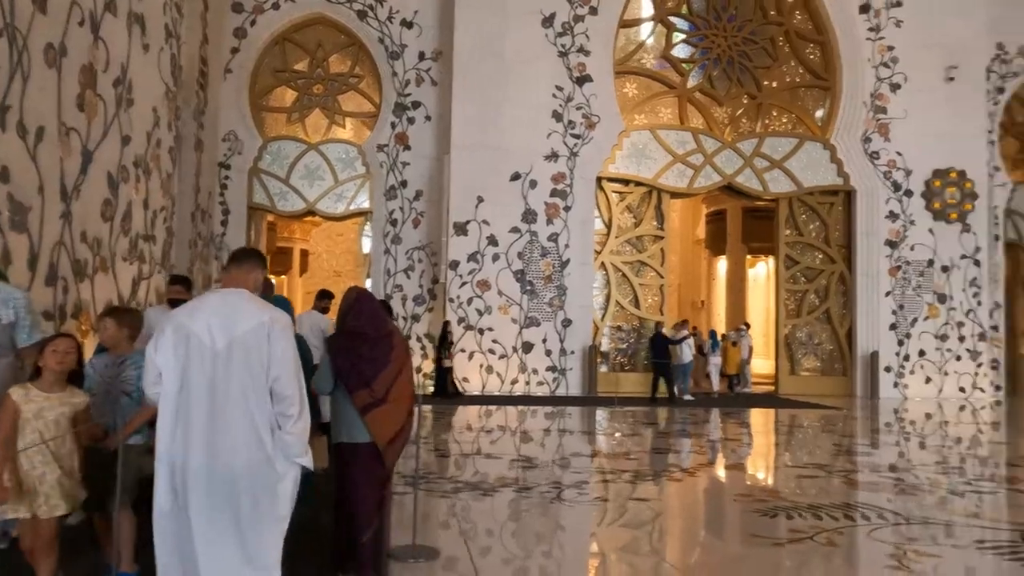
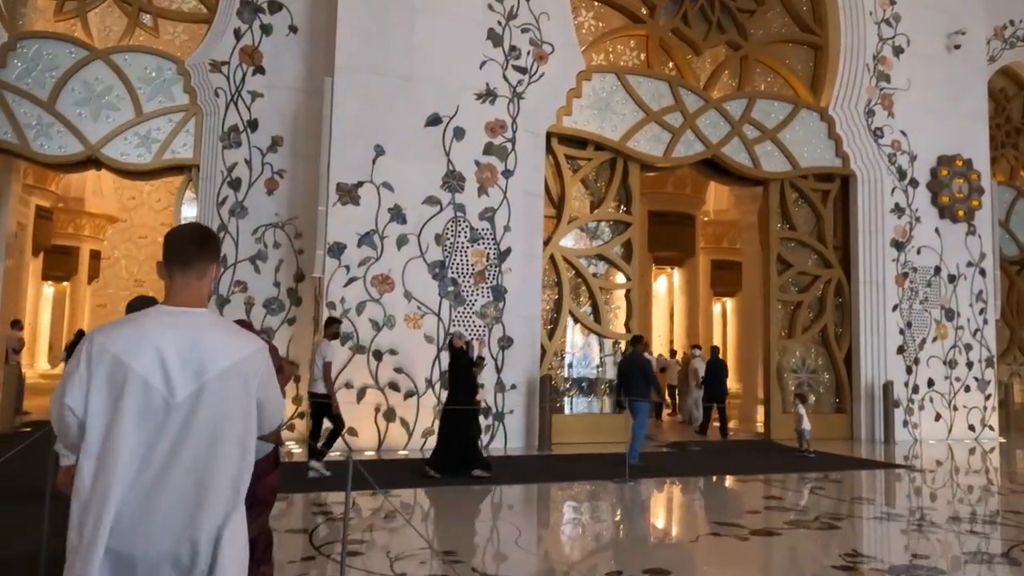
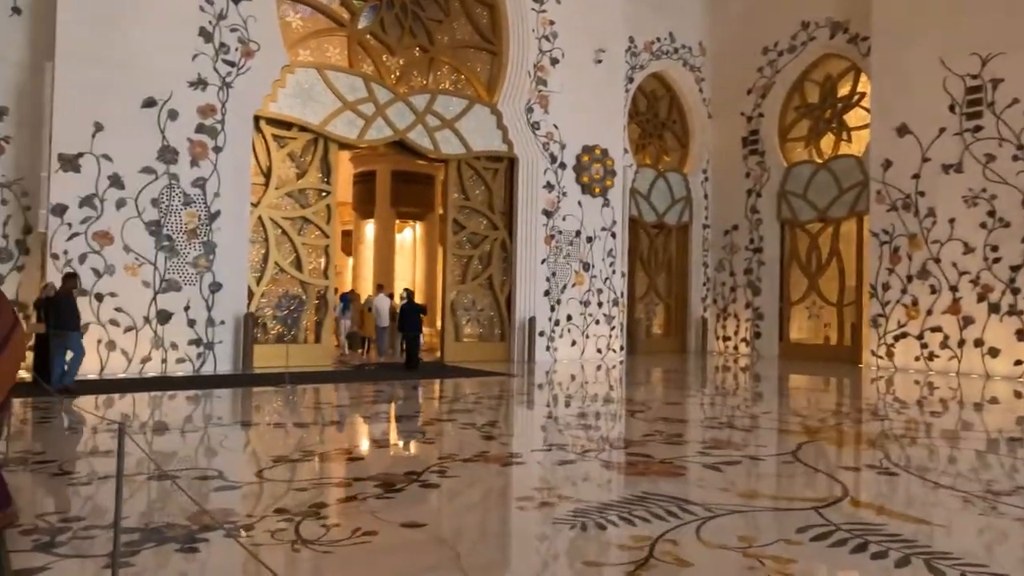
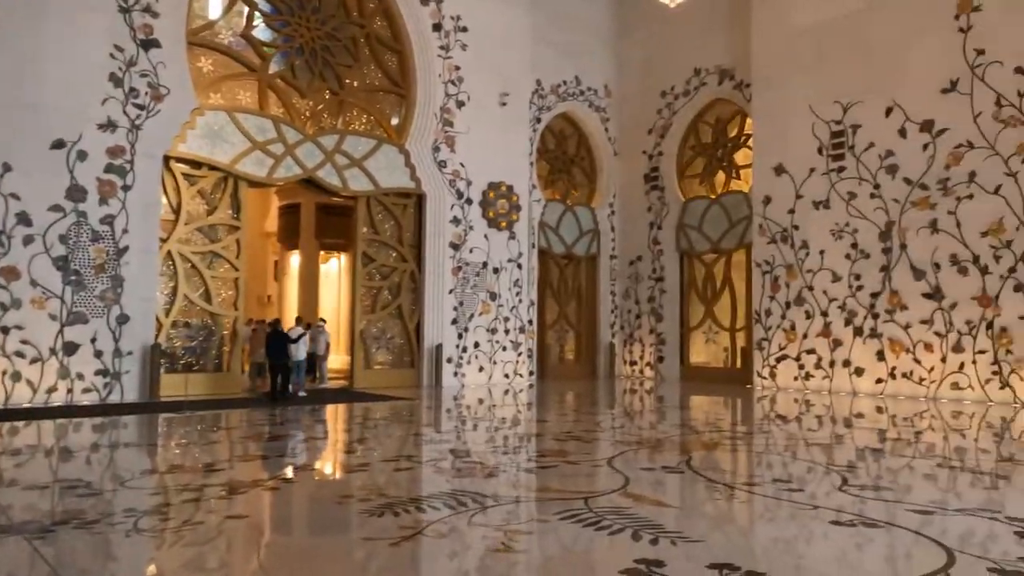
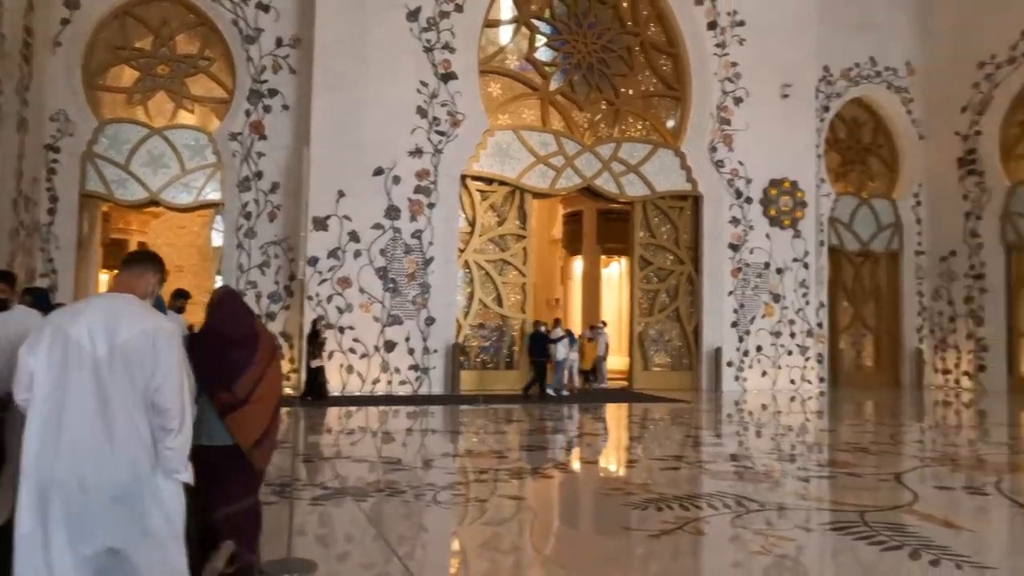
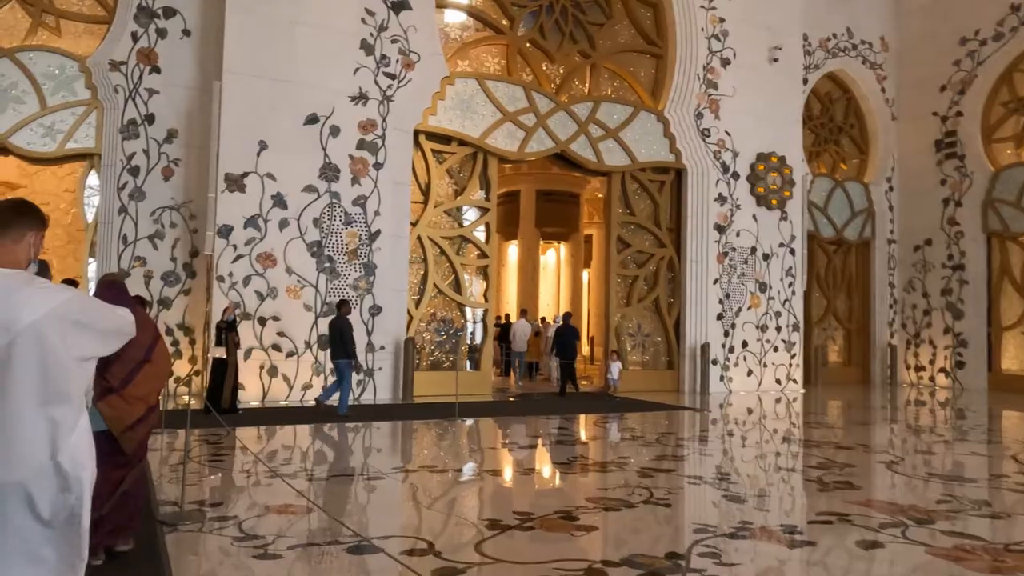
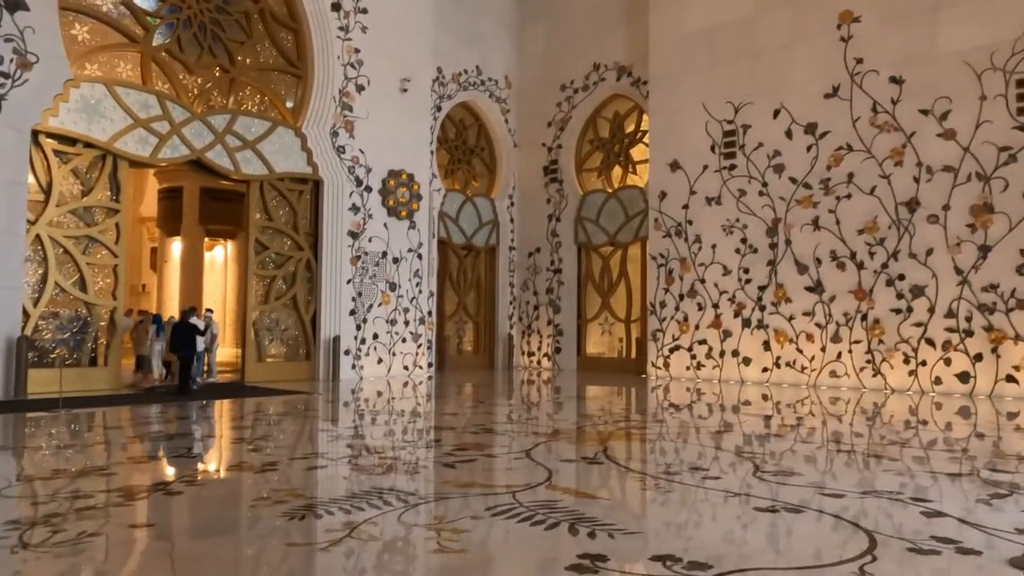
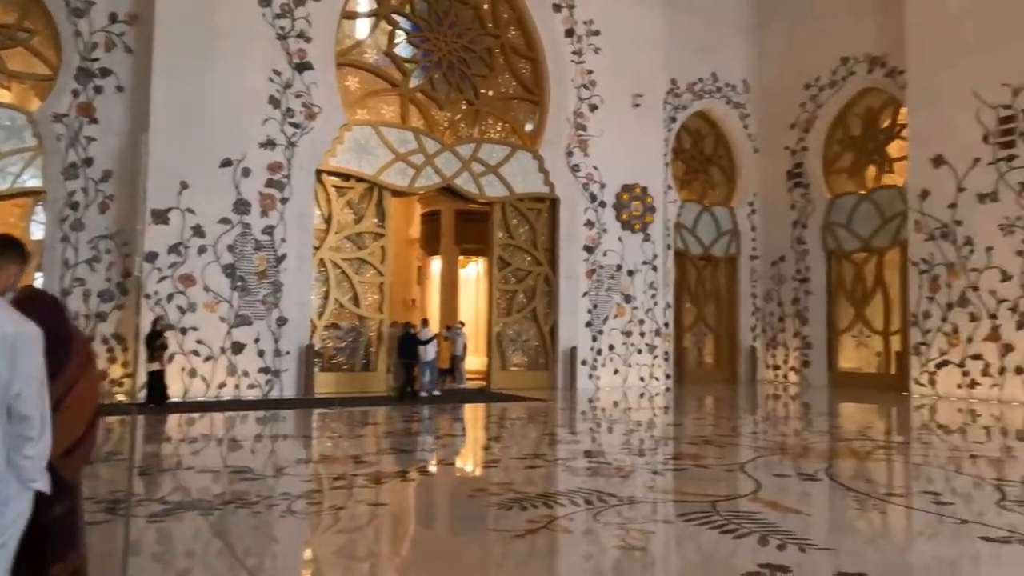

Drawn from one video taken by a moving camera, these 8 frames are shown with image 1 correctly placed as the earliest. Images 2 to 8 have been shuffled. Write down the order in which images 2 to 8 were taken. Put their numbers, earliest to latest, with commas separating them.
5, 8, 4, 7, 3, 6, 2
